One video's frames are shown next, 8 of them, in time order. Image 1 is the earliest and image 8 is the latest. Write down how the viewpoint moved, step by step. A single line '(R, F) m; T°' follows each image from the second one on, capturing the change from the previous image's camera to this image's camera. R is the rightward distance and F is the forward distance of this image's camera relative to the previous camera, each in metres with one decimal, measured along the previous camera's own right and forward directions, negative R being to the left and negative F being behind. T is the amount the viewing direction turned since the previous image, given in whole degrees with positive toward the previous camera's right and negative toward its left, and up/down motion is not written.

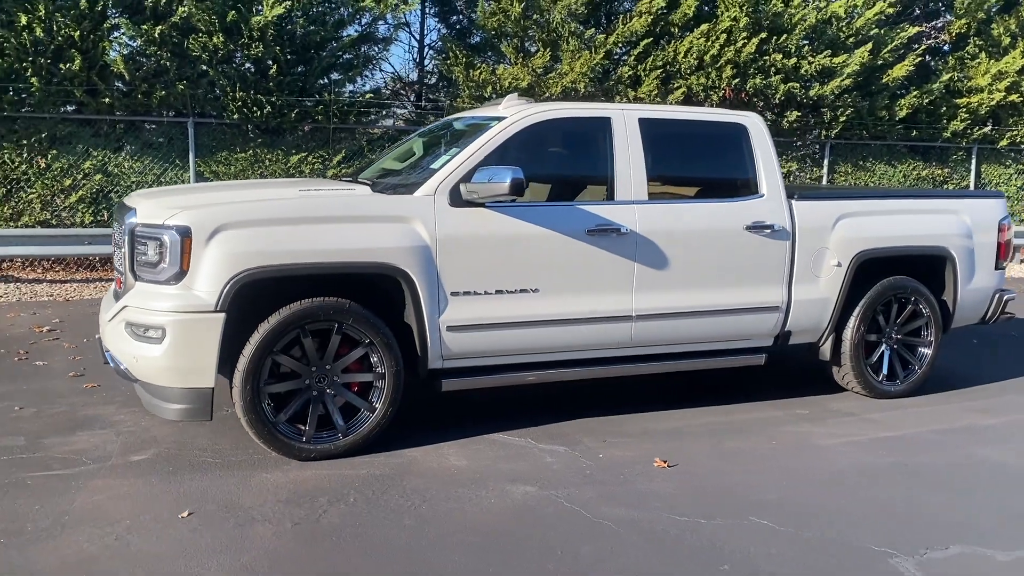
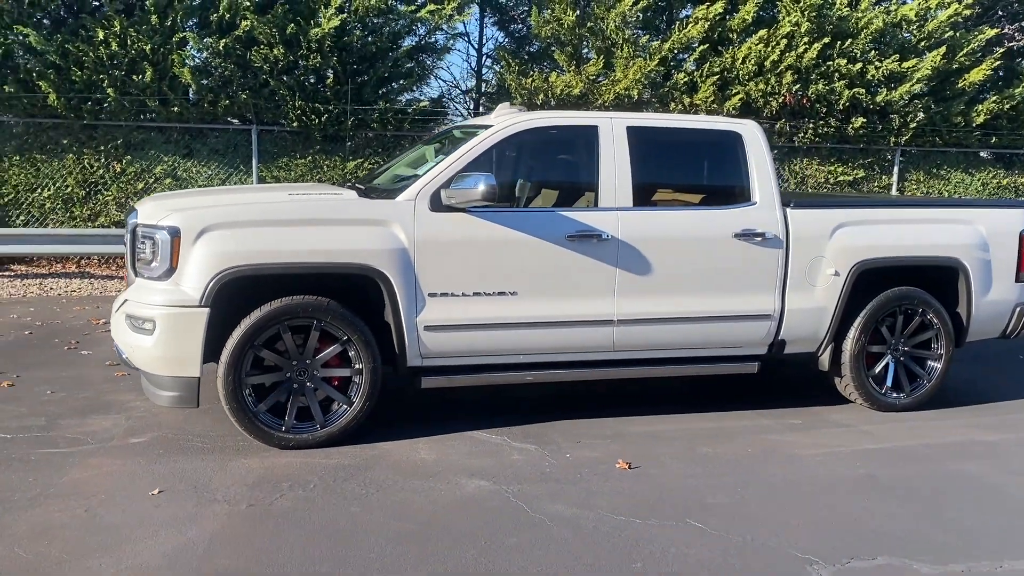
(+0.7, -0.1) m; -6°
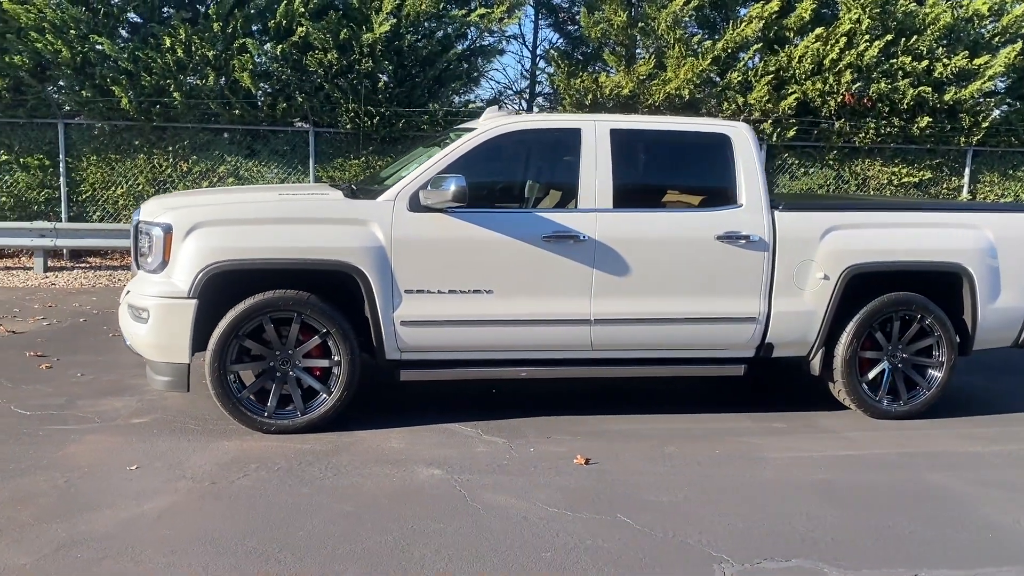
(+0.7, -0.1) m; -6°
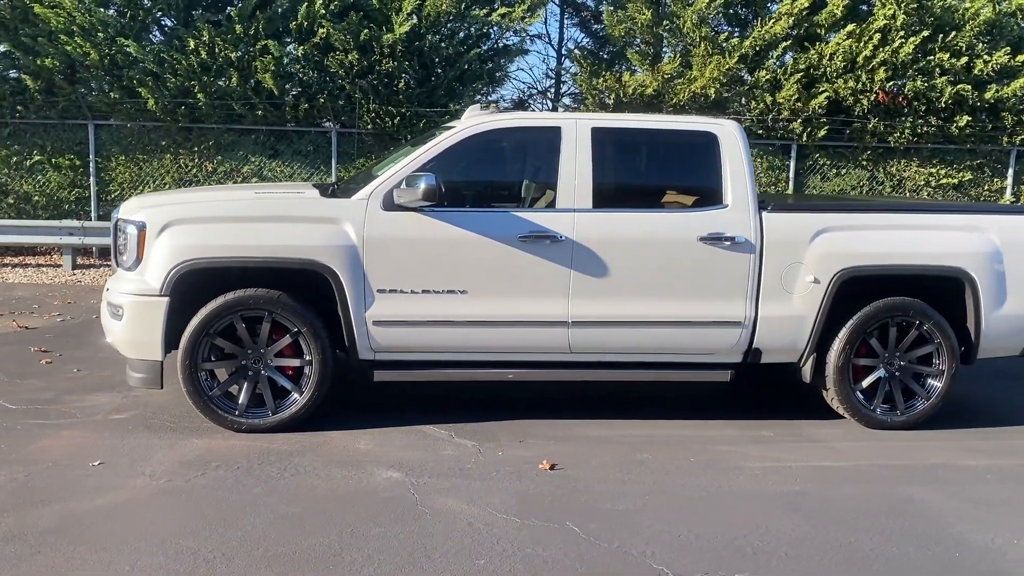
(+0.5, +0.1) m; -4°
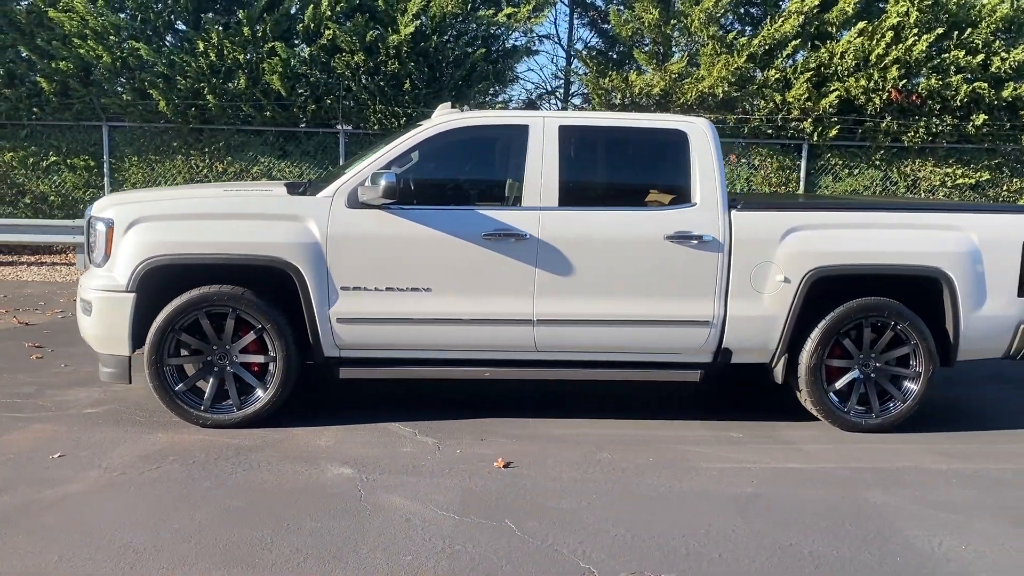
(+0.4, 0.0) m; -2°
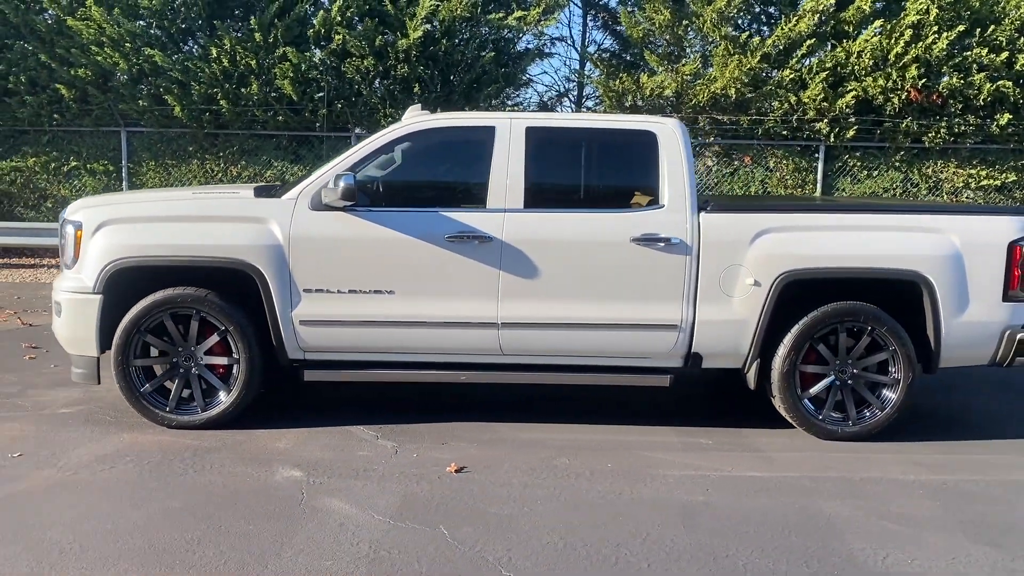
(+0.5, +0.1) m; -3°
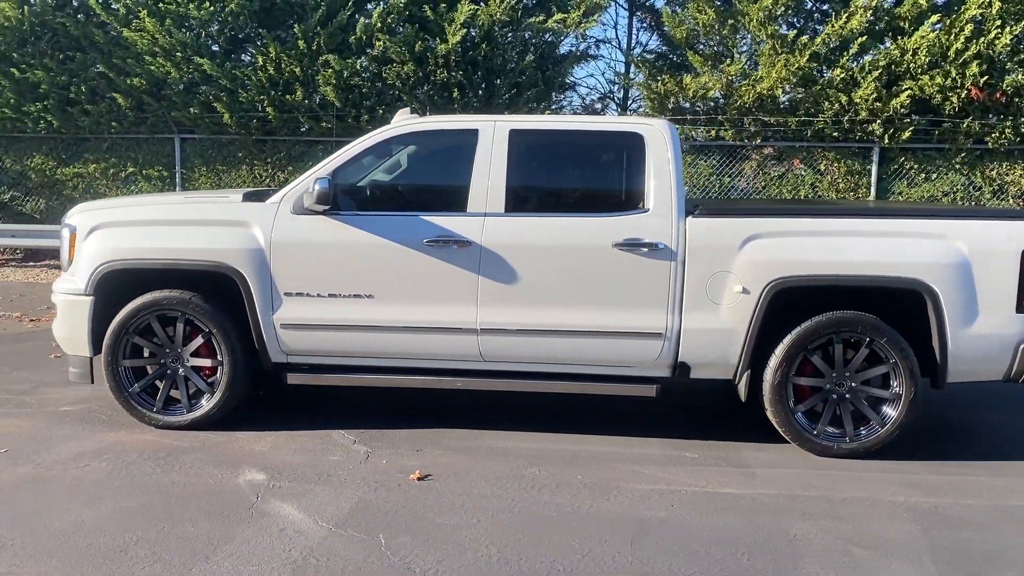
(+0.6, +0.1) m; -5°
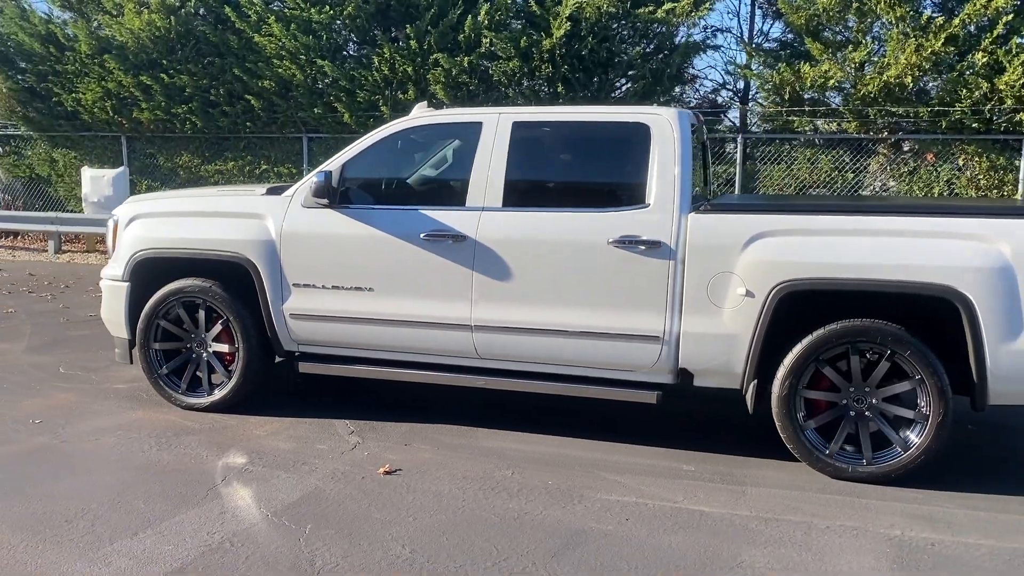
(+1.0, +0.2) m; -12°
